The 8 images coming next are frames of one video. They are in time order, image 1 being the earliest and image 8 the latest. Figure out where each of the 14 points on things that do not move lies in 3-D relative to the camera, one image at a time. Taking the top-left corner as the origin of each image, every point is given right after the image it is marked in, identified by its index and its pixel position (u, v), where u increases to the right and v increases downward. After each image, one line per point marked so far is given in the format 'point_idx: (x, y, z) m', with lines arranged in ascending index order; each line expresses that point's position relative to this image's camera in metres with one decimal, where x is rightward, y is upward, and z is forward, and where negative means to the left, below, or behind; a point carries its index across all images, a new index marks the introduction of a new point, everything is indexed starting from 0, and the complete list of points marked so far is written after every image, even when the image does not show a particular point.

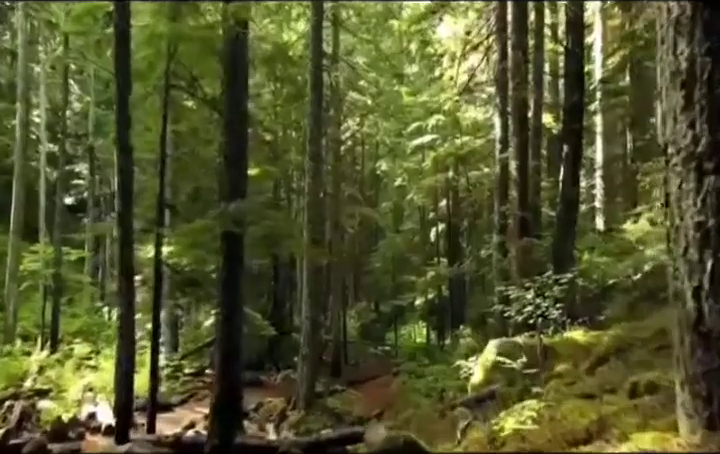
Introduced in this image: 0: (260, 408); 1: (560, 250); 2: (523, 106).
0: (-2.5, -4.4, +14.8) m
1: (+4.2, -0.4, +12.6) m
2: (+3.8, +2.8, +14.1) m
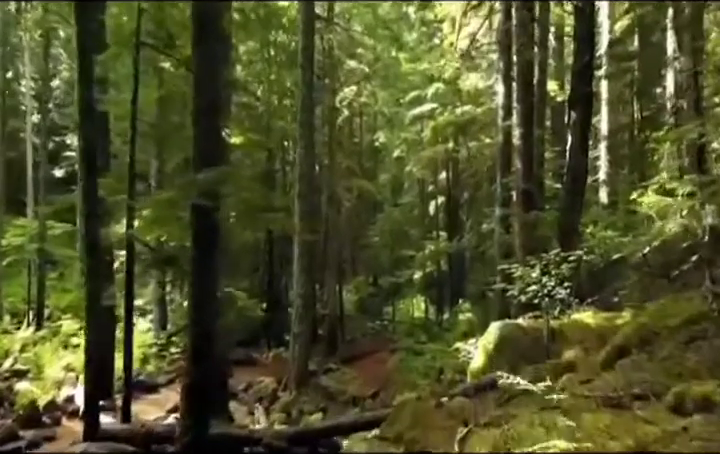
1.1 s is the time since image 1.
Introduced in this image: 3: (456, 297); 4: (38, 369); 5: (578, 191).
0: (-2.6, -3.8, +14.2) m
1: (+4.0, +0.2, +11.8) m
2: (+3.6, +3.4, +13.2) m
3: (+3.0, -2.1, +19.1) m
4: (-7.0, -3.1, +13.4) m
5: (+4.4, +0.7, +12.3) m
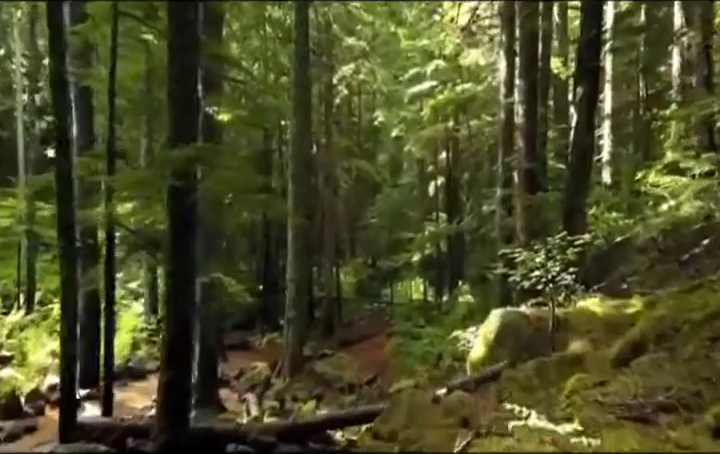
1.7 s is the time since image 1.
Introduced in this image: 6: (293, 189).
0: (-2.7, -3.4, +13.9) m
1: (+4.0, +0.5, +11.3) m
2: (+3.5, +3.8, +12.6) m
3: (+3.0, -1.6, +18.7) m
4: (-7.1, -2.7, +13.0) m
5: (+4.4, +1.1, +11.8) m
6: (-1.6, +0.7, +14.2) m
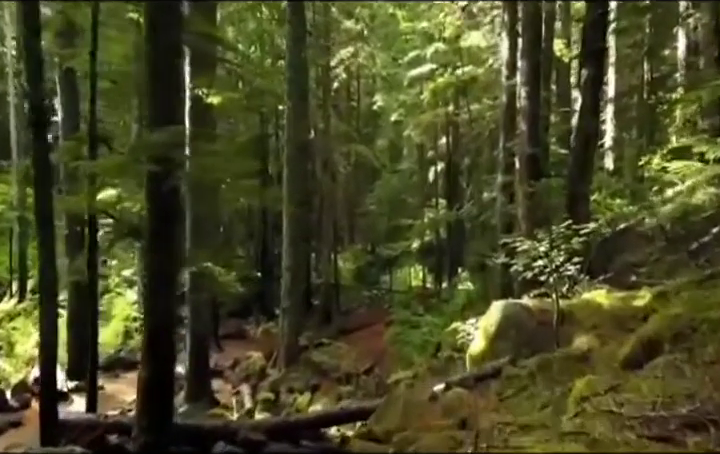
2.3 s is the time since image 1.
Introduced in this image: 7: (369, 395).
0: (-2.8, -3.1, +13.6) m
1: (+3.9, +0.7, +10.9) m
2: (+3.5, +4.0, +12.1) m
3: (+2.9, -1.2, +18.3) m
4: (-7.2, -2.5, +12.6) m
5: (+4.3, +1.3, +11.4) m
6: (-1.6, +1.0, +13.8) m
7: (+0.2, -2.9, +10.7) m
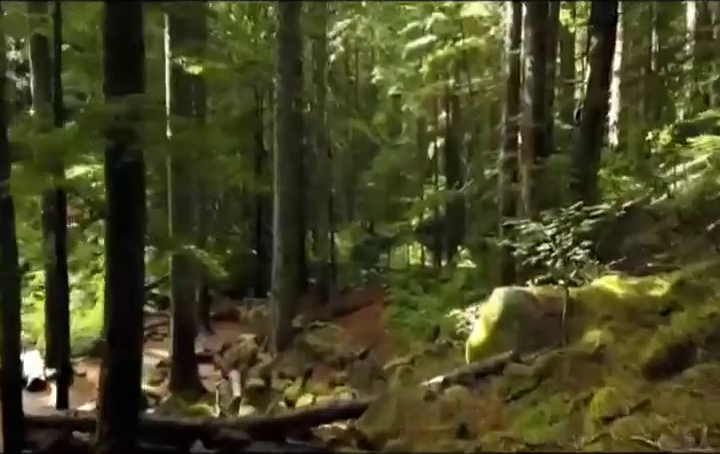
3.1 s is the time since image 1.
0: (-2.9, -2.7, +13.1) m
1: (+3.8, +1.1, +10.3) m
2: (+3.4, +4.4, +11.3) m
3: (+2.8, -0.5, +17.7) m
4: (-7.3, -2.0, +12.1) m
5: (+4.2, +1.7, +10.7) m
6: (-1.7, +1.5, +13.1) m
7: (+0.1, -2.6, +10.2) m
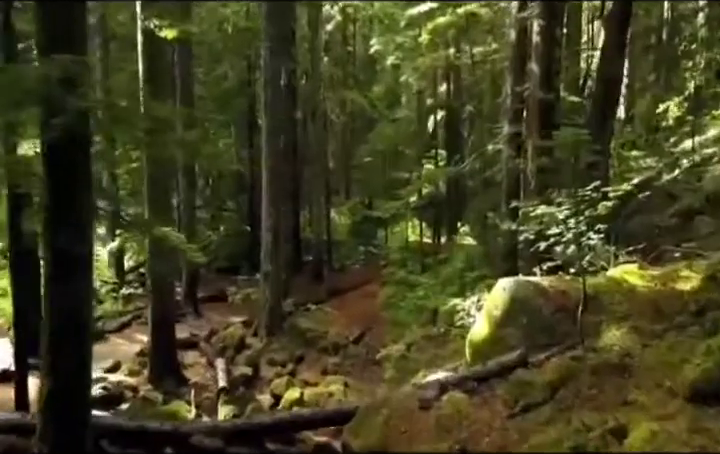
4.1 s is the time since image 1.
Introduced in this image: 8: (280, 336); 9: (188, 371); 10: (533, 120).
0: (-3.0, -2.2, +12.4) m
1: (+3.7, +1.4, +9.5) m
2: (+3.3, +4.8, +10.4) m
3: (+2.7, +0.1, +17.0) m
4: (-7.4, -1.6, +11.4) m
5: (+4.1, +2.0, +9.9) m
6: (-1.9, +1.9, +12.3) m
7: (-0.1, -2.3, +9.6) m
8: (-1.6, -2.2, +12.4) m
9: (-3.1, -2.5, +10.8) m
10: (+2.8, +1.8, +10.0) m
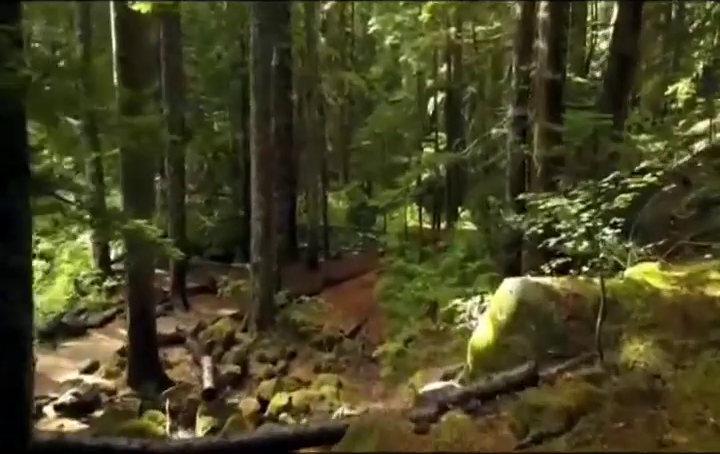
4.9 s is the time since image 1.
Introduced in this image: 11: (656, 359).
0: (-3.1, -2.0, +11.8) m
1: (+3.6, +1.5, +8.8) m
2: (+3.2, +4.9, +9.6) m
3: (+2.6, +0.4, +16.4) m
4: (-7.5, -1.5, +10.8) m
5: (+4.0, +2.2, +9.2) m
6: (-2.0, +2.1, +11.6) m
7: (-0.1, -2.2, +9.0) m
8: (-1.7, -2.0, +11.8) m
9: (-3.1, -2.4, +10.2) m
10: (+2.7, +1.9, +9.3) m
11: (+2.5, -1.1, +5.2) m
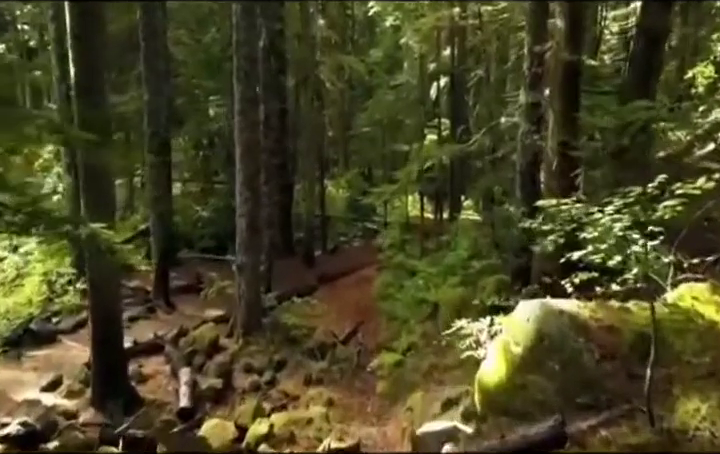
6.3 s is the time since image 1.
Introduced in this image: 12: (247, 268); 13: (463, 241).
0: (-3.1, -1.9, +10.9) m
1: (+3.5, +1.5, +7.8) m
2: (+3.1, +4.9, +8.5) m
3: (+2.5, +0.6, +15.4) m
4: (-7.6, -1.4, +9.9) m
5: (+3.9, +2.2, +8.1) m
6: (-2.0, +2.2, +10.6) m
7: (-0.2, -2.2, +8.1) m
8: (-1.8, -1.9, +10.9) m
9: (-3.2, -2.4, +9.3) m
10: (+2.7, +1.9, +8.3) m
11: (+2.4, -1.2, +4.2) m
12: (-2.0, -0.7, +10.9) m
13: (+2.1, -0.3, +12.2) m
